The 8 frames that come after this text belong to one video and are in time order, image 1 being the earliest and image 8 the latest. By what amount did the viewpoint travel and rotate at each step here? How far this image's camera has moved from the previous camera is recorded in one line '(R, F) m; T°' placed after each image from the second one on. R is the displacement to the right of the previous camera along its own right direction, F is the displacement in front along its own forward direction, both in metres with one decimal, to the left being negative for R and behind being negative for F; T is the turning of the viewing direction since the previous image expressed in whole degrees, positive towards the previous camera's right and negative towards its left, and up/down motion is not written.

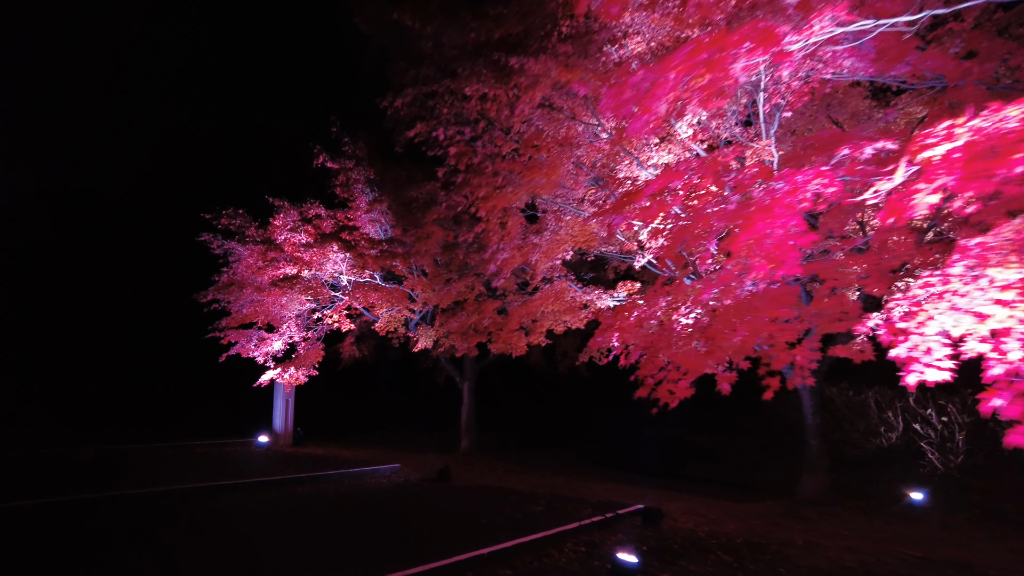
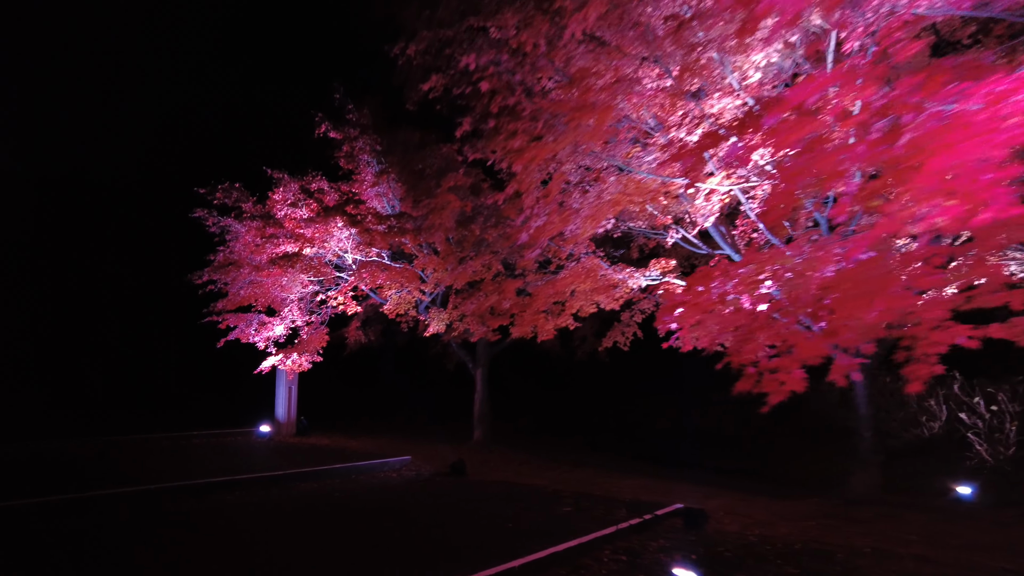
(-0.4, +1.1) m; 0°
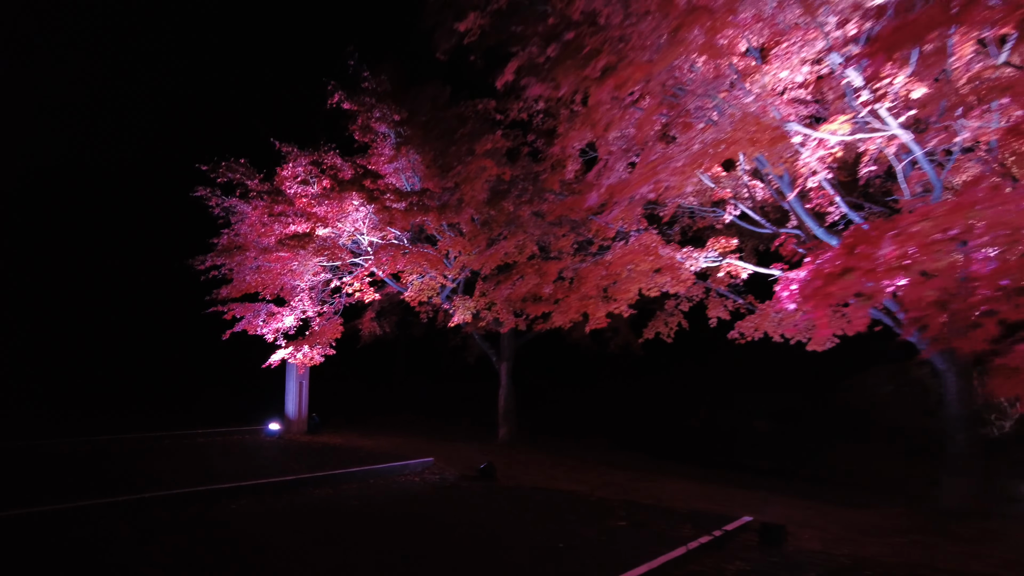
(-0.5, +1.3) m; -1°
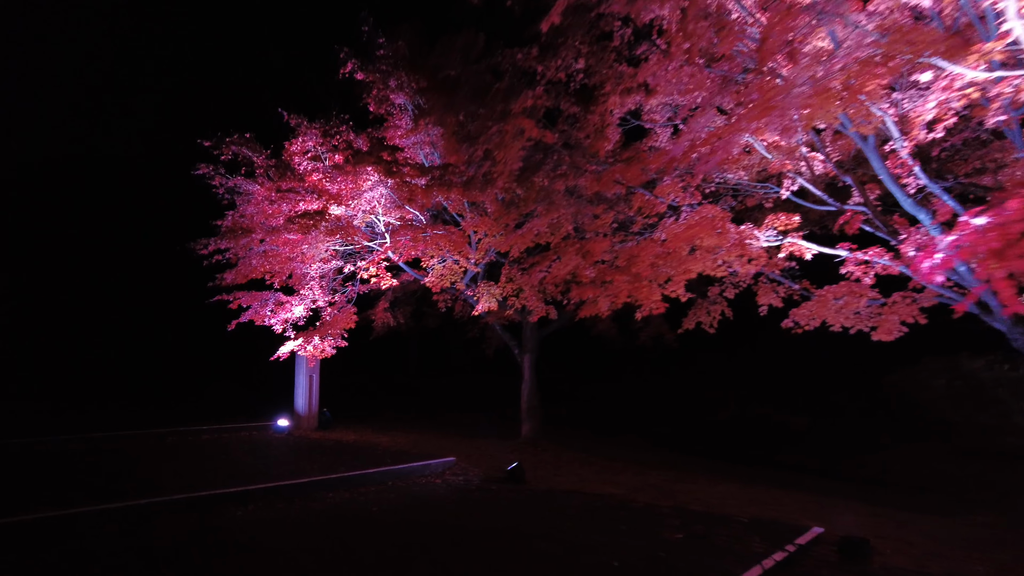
(-0.4, +1.0) m; -1°
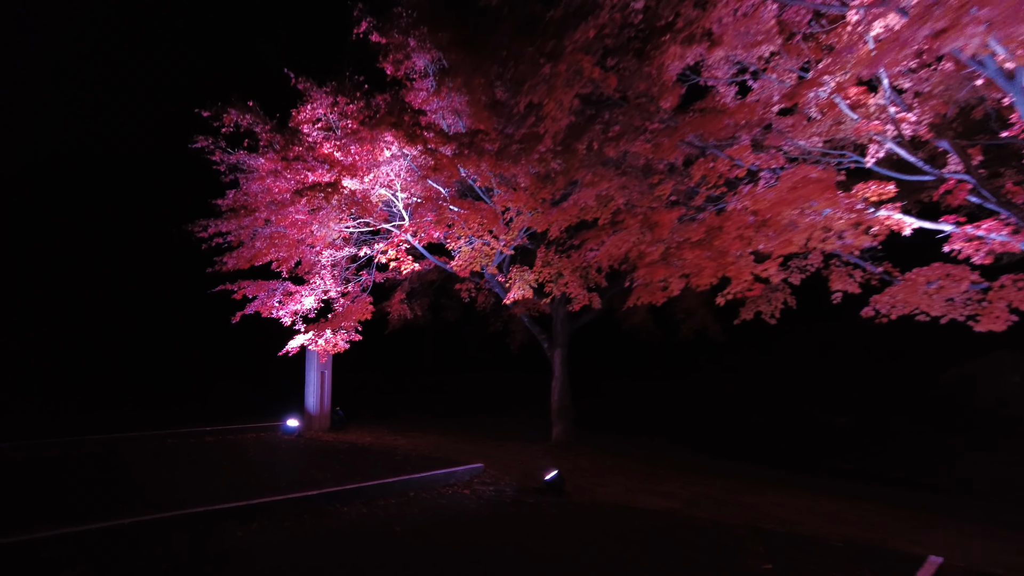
(-0.4, +1.3) m; -1°
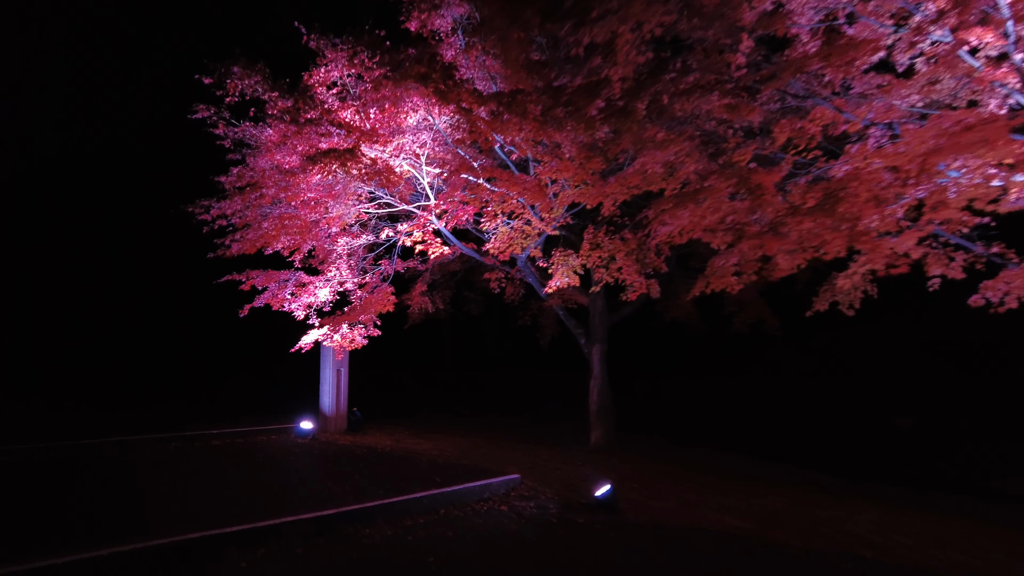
(-0.4, +1.3) m; -1°
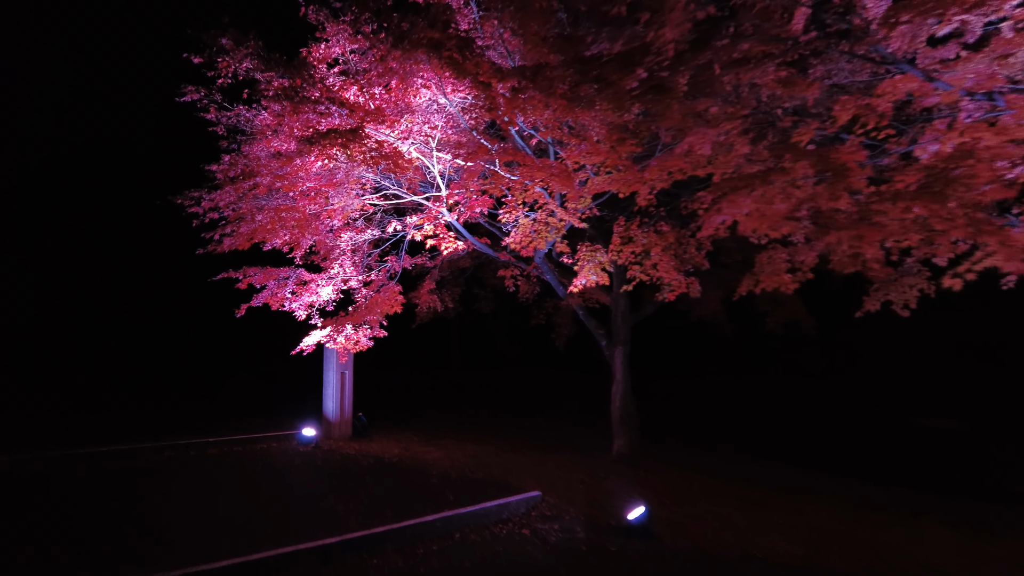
(-0.2, +0.9) m; 0°
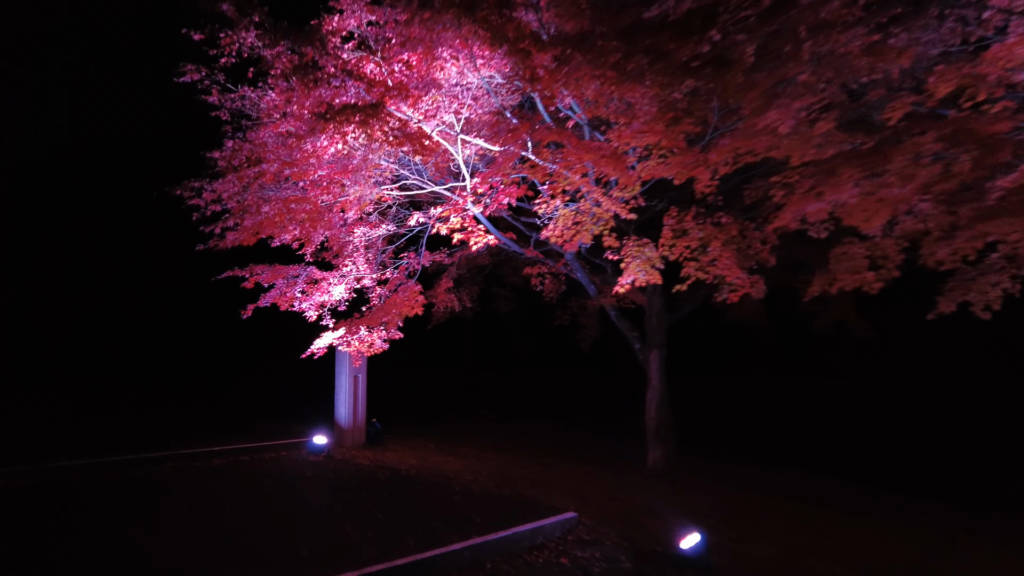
(-0.3, +0.8) m; -1°
